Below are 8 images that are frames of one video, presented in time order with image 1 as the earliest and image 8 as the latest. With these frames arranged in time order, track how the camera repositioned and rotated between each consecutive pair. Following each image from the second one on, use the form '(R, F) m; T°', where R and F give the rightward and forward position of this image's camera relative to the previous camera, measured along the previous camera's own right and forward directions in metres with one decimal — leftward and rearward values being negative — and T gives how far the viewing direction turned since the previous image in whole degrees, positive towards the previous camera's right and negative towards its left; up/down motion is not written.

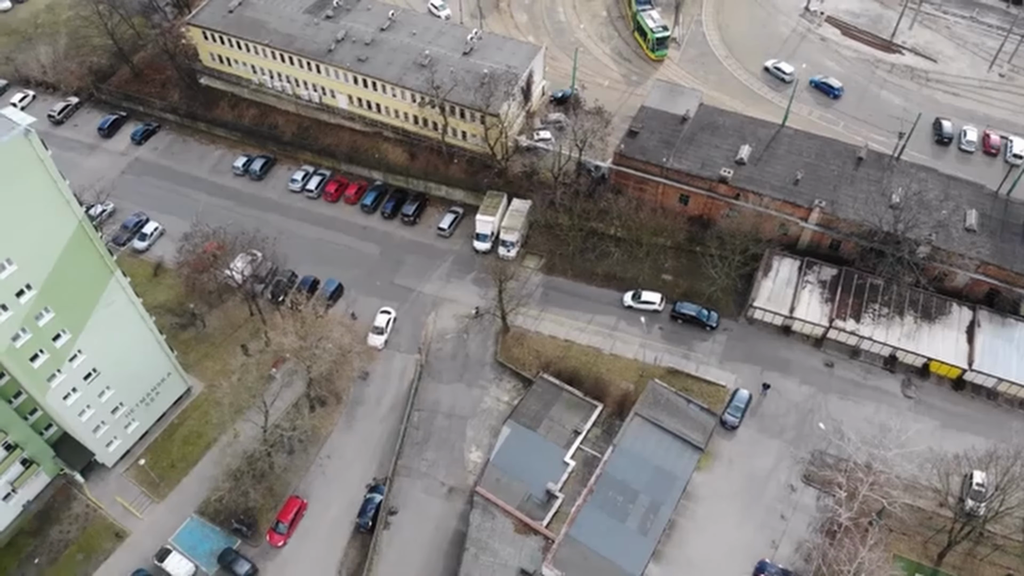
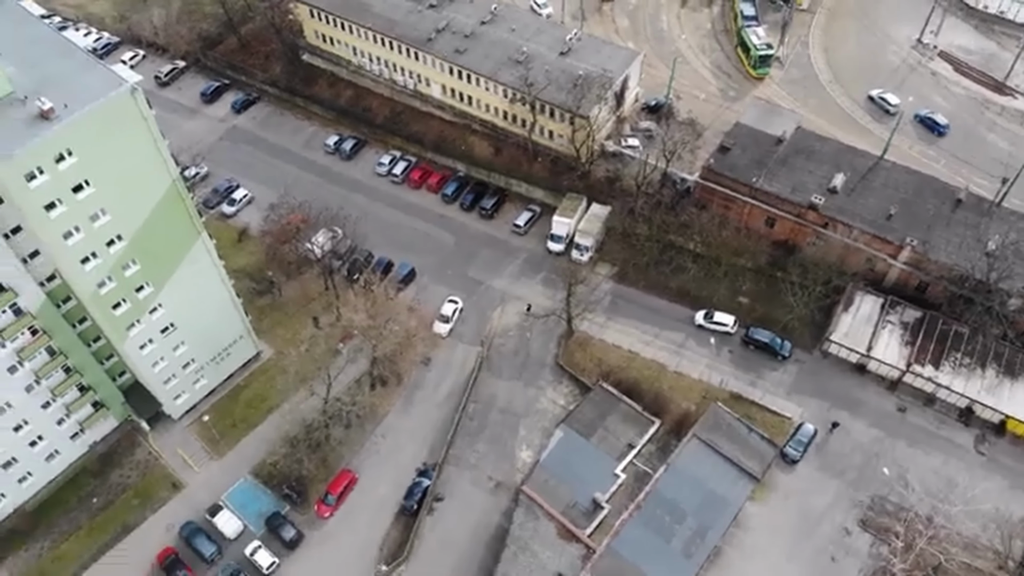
(+1.8, +0.1) m; -6°
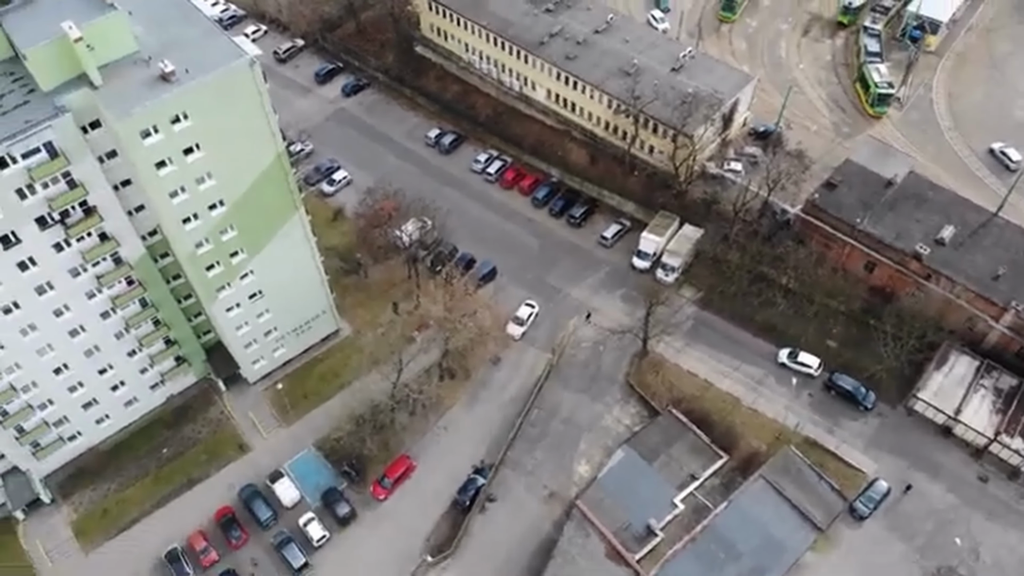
(0.0, +0.5) m; -6°
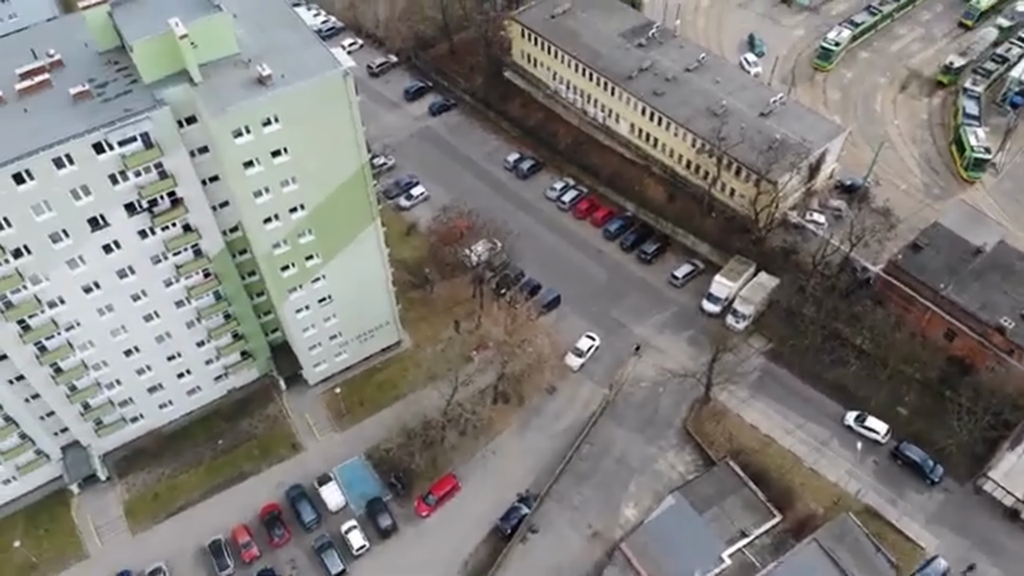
(-0.4, +0.4) m; -4°
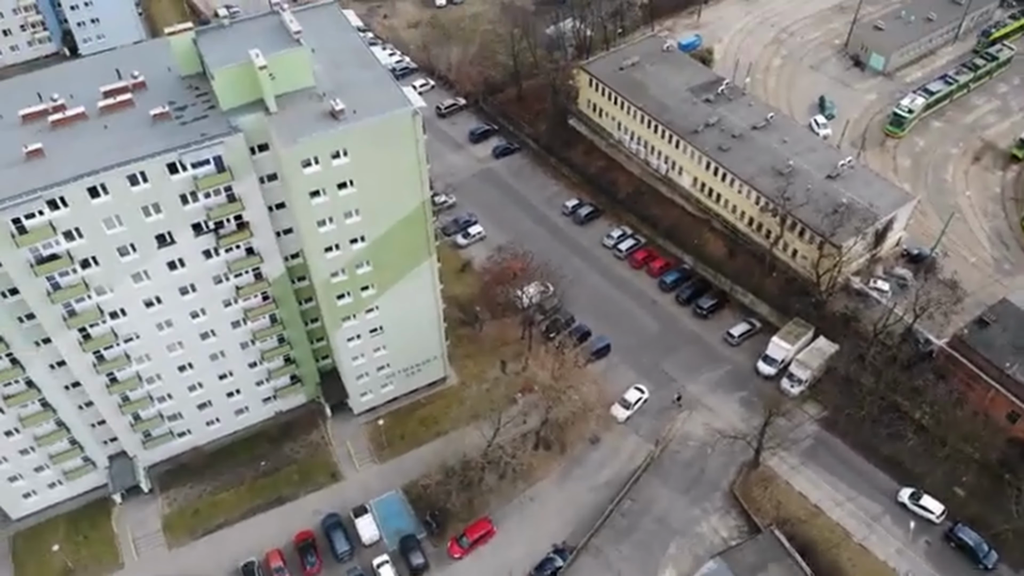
(-0.4, +0.2) m; -3°
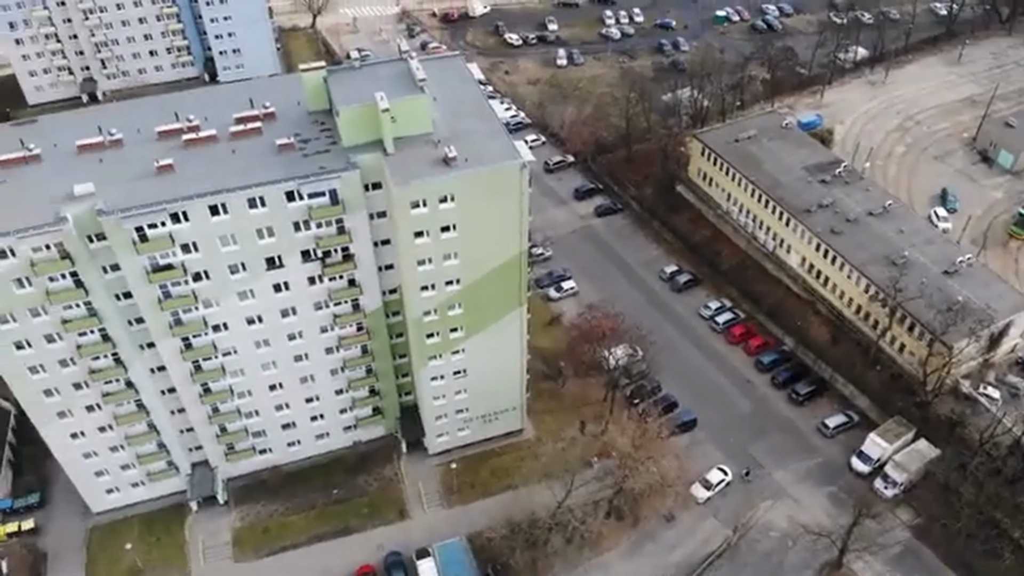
(-0.5, +0.1) m; -6°
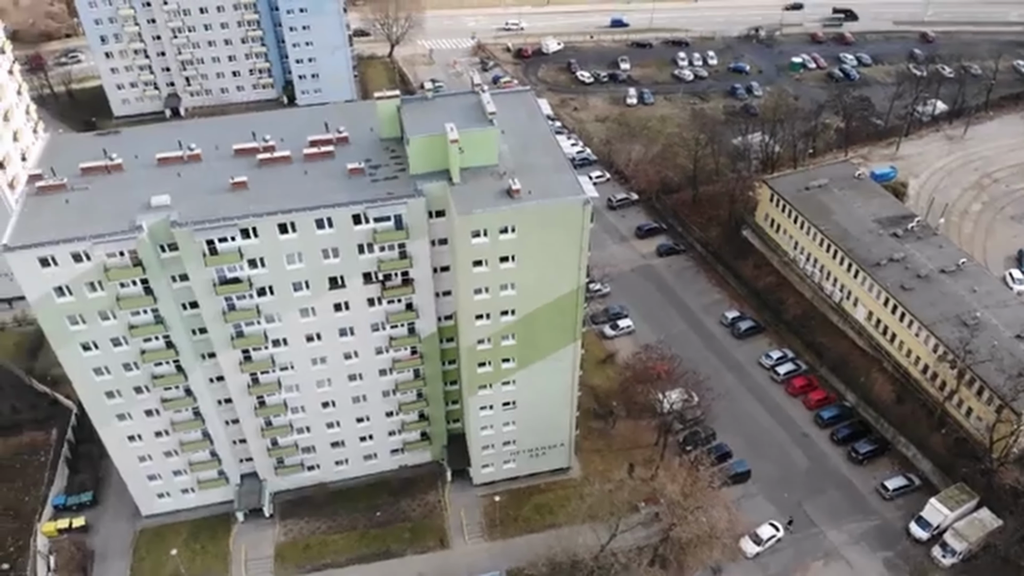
(-0.2, +0.1) m; -4°
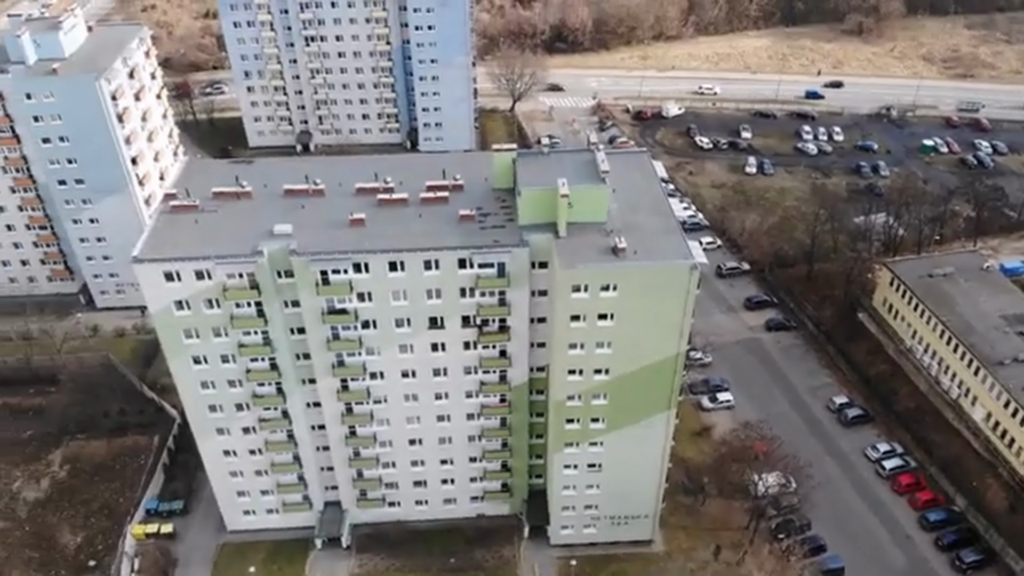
(-0.5, +0.2) m; -7°
